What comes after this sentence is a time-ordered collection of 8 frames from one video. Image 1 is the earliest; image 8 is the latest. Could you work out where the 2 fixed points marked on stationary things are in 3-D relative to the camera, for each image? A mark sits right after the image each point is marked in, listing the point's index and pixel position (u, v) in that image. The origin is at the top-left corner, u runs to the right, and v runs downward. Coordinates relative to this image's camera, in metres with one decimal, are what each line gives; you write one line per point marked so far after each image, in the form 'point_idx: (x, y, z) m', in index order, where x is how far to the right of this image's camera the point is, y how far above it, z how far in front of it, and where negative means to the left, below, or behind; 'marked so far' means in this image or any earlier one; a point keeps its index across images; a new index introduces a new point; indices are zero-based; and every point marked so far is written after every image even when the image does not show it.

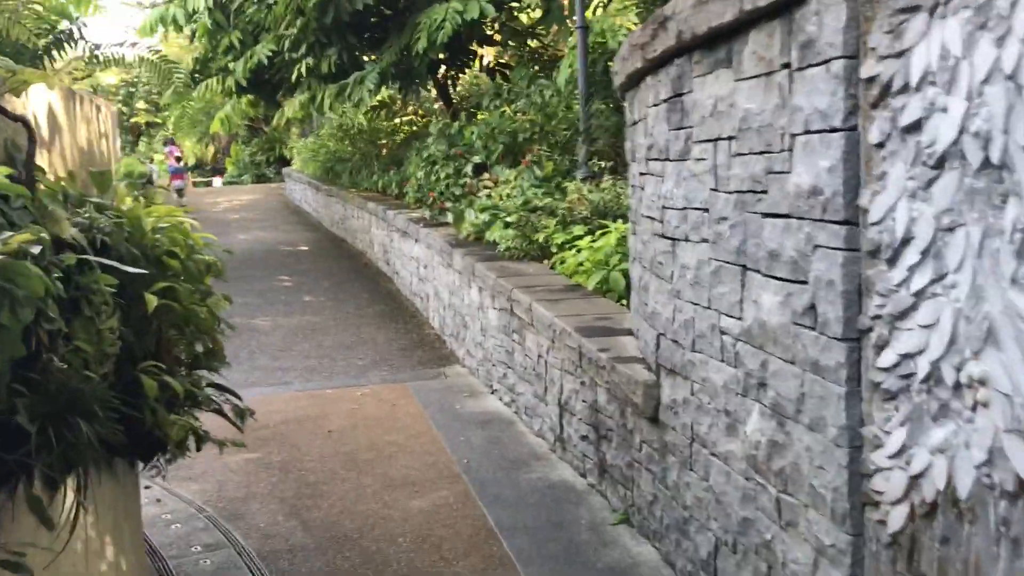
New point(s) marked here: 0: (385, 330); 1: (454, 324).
0: (-1.1, -0.4, +8.2) m
1: (-0.4, -0.3, +7.2) m
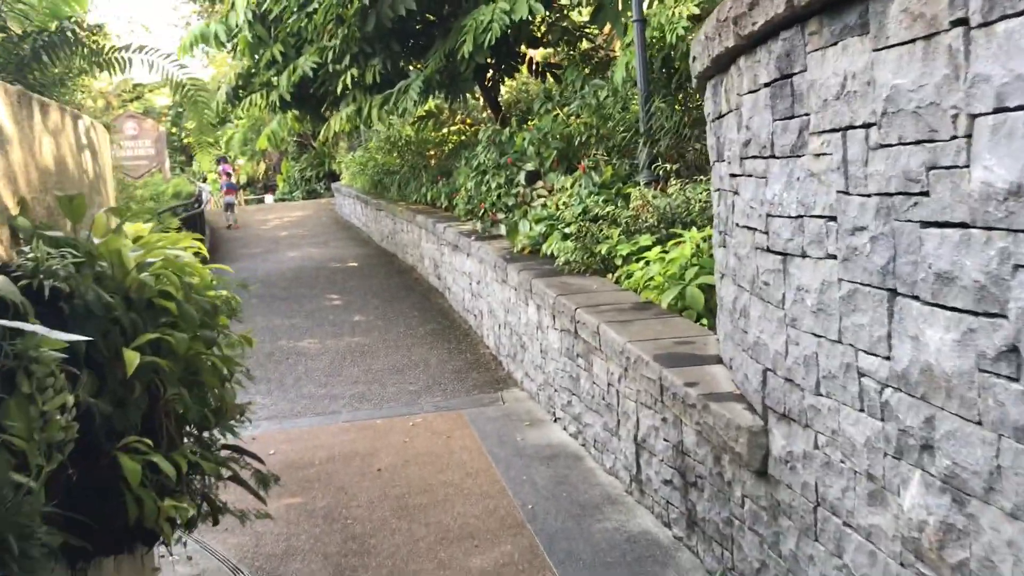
0: (-0.6, -0.5, +7.7) m
1: (0.0, -0.4, +6.7) m
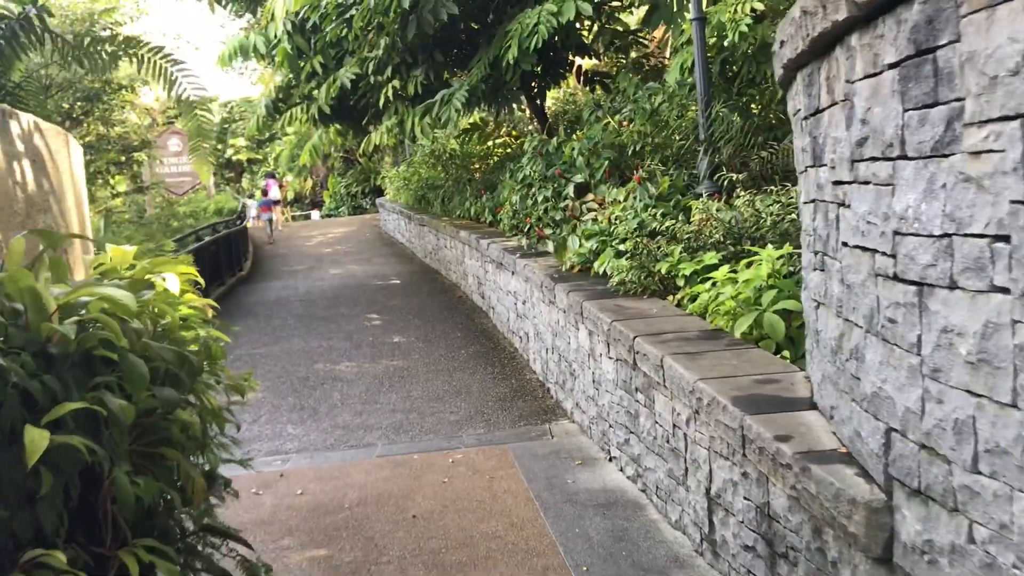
0: (-0.2, -0.7, +7.2) m
1: (+0.3, -0.5, +6.2) m
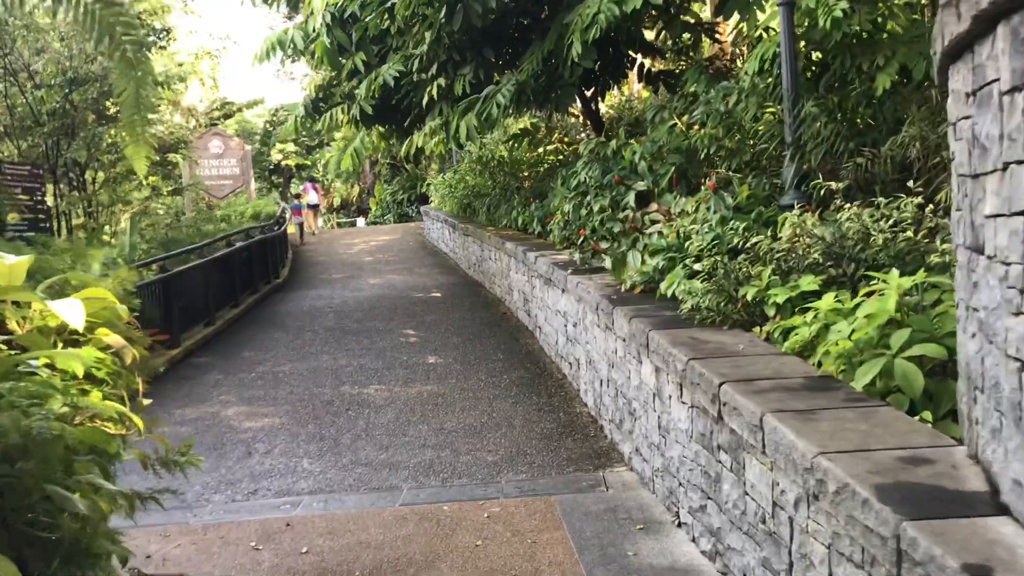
0: (+0.1, -0.8, +6.4) m
1: (+0.6, -0.7, +5.3) m
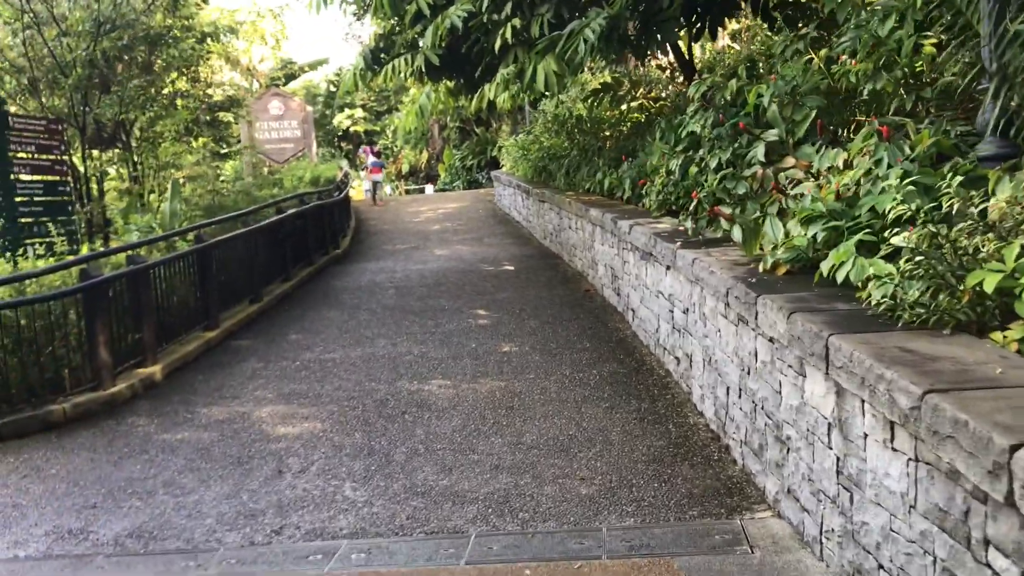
0: (+0.6, -0.7, +5.1) m
1: (+1.0, -0.6, +4.0) m
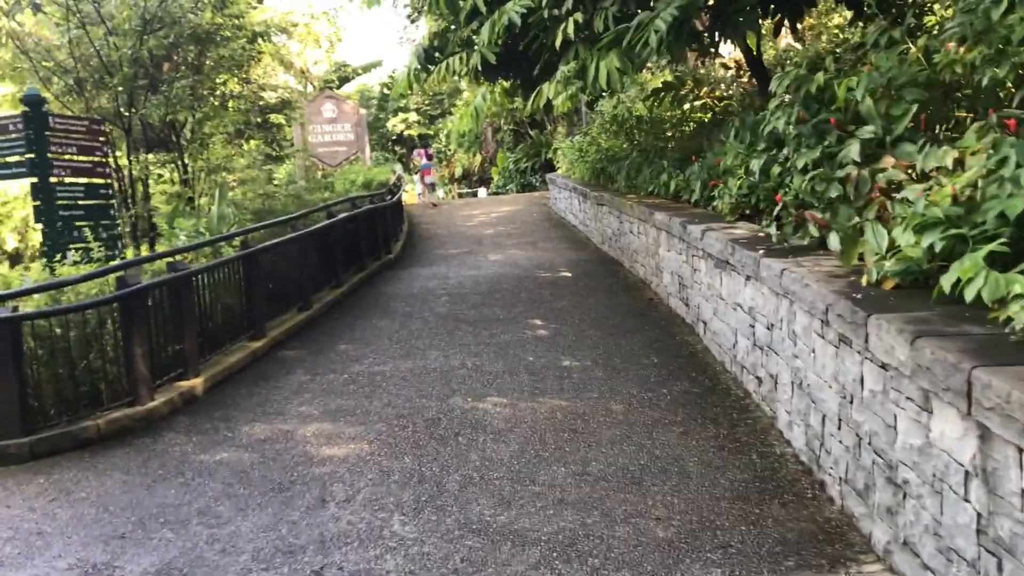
0: (+0.9, -0.7, +4.6) m
1: (+1.2, -0.6, +3.5) m
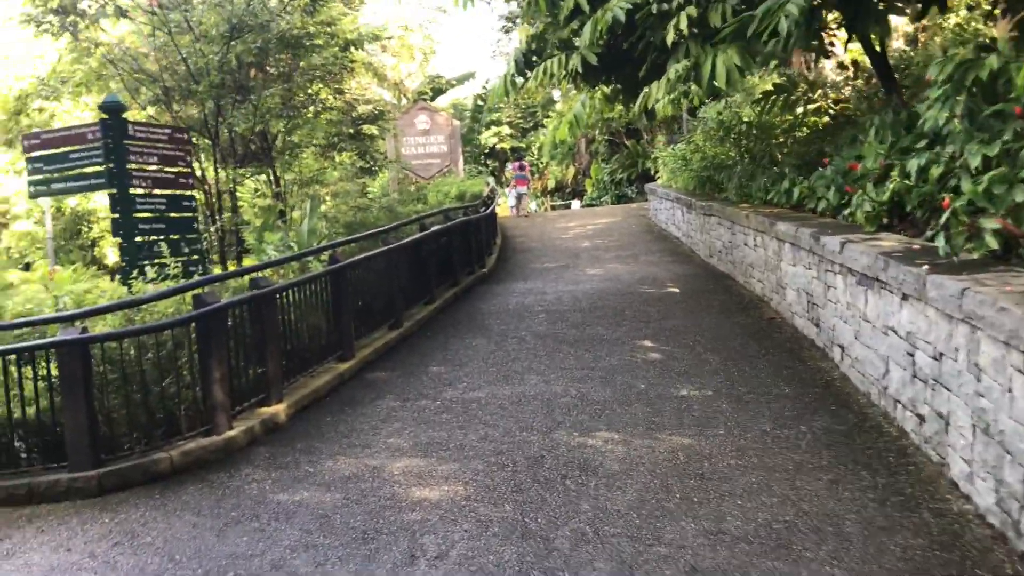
0: (+1.4, -0.8, +3.9) m
1: (+1.6, -0.7, +2.7) m
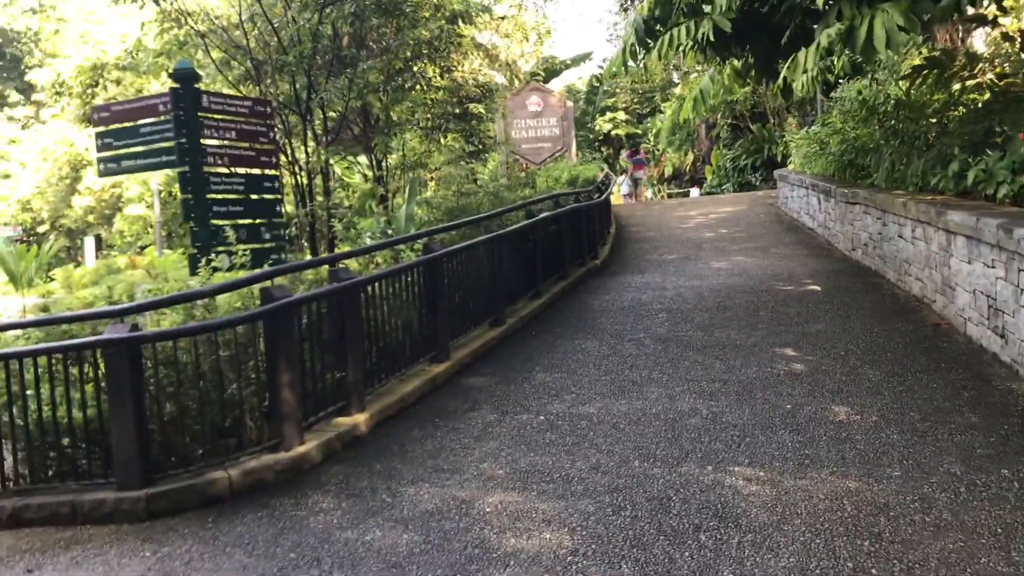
0: (+1.7, -0.8, +2.8) m
1: (+1.8, -0.8, +1.7) m
